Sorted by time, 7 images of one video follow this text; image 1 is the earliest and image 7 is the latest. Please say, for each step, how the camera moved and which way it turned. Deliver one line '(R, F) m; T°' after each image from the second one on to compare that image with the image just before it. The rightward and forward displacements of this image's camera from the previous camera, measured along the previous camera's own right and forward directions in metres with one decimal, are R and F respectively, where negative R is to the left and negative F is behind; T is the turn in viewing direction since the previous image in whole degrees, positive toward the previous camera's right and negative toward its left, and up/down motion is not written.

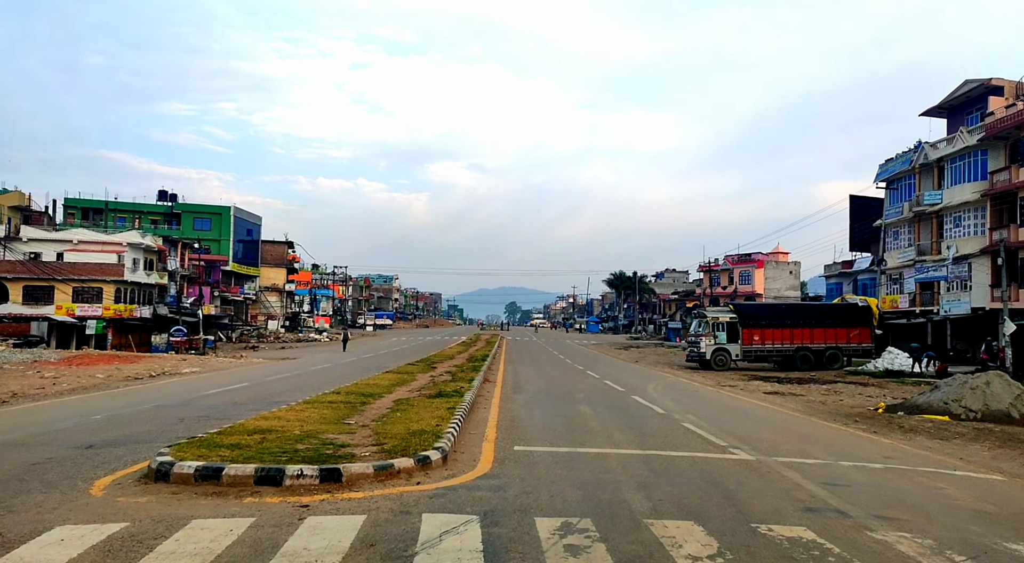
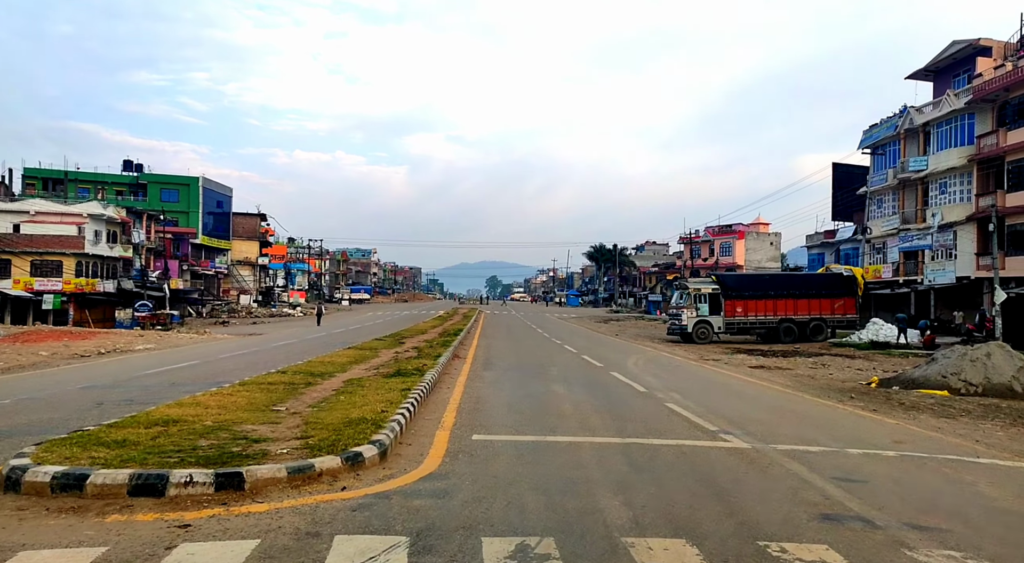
(+0.3, +1.5) m; +2°
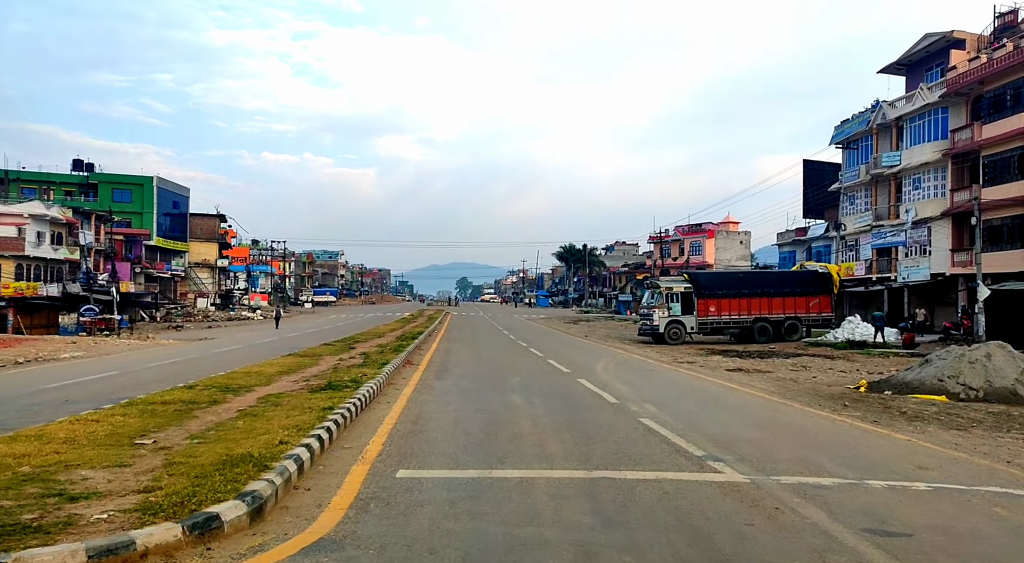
(+0.3, +1.8) m; +2°
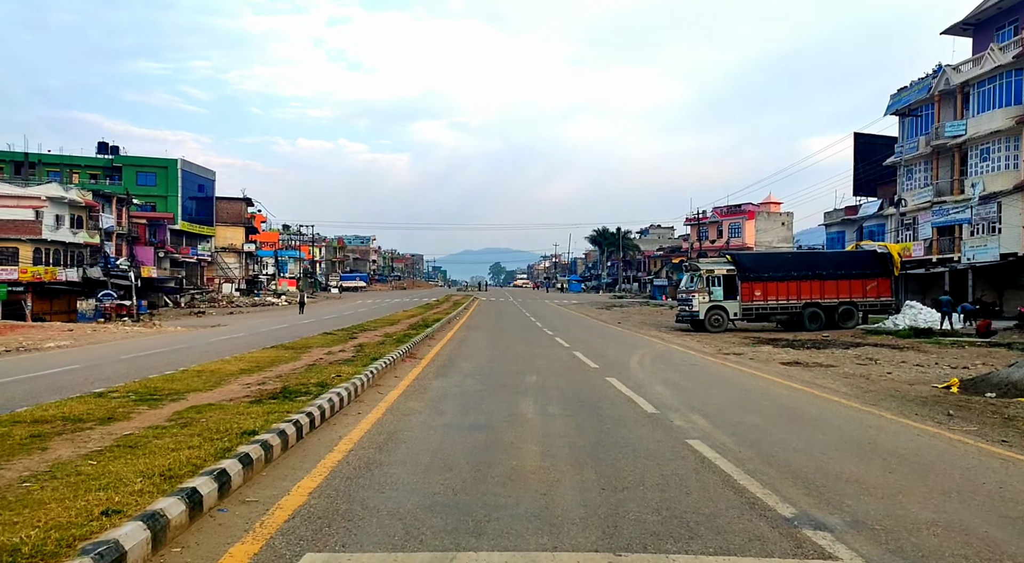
(+0.3, +2.7) m; -3°
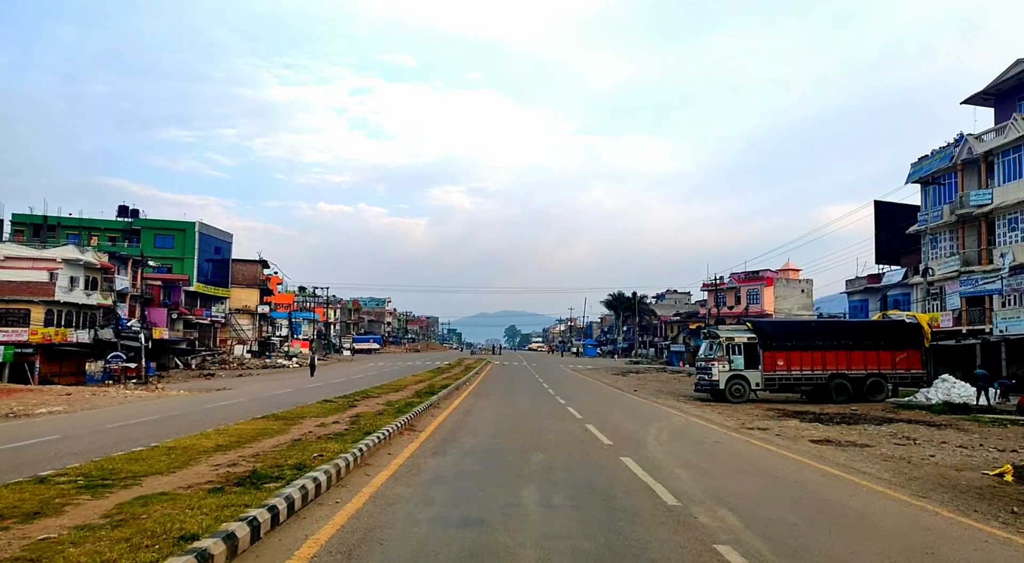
(+0.1, +0.9) m; -1°
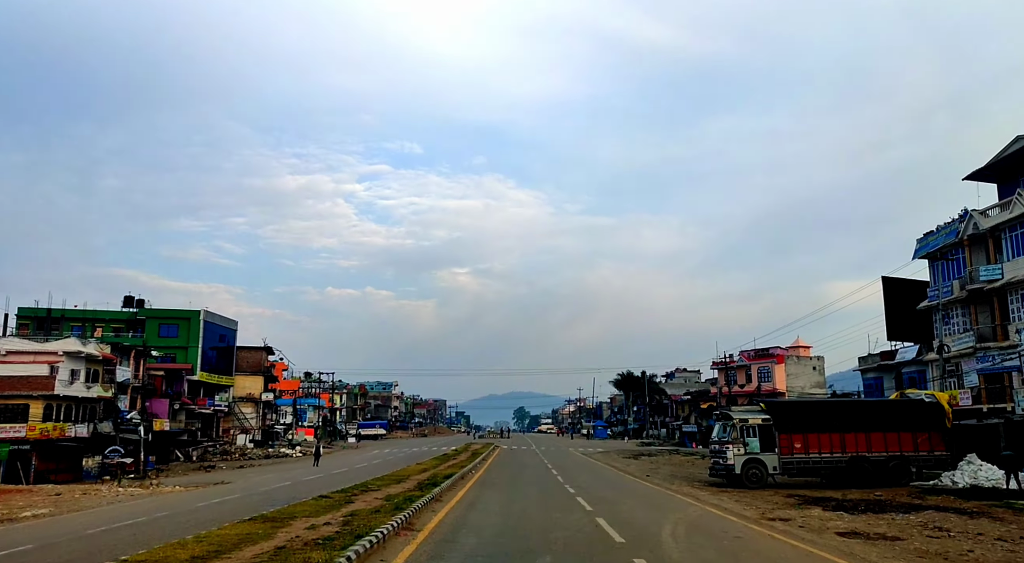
(+0.1, +0.5) m; 0°
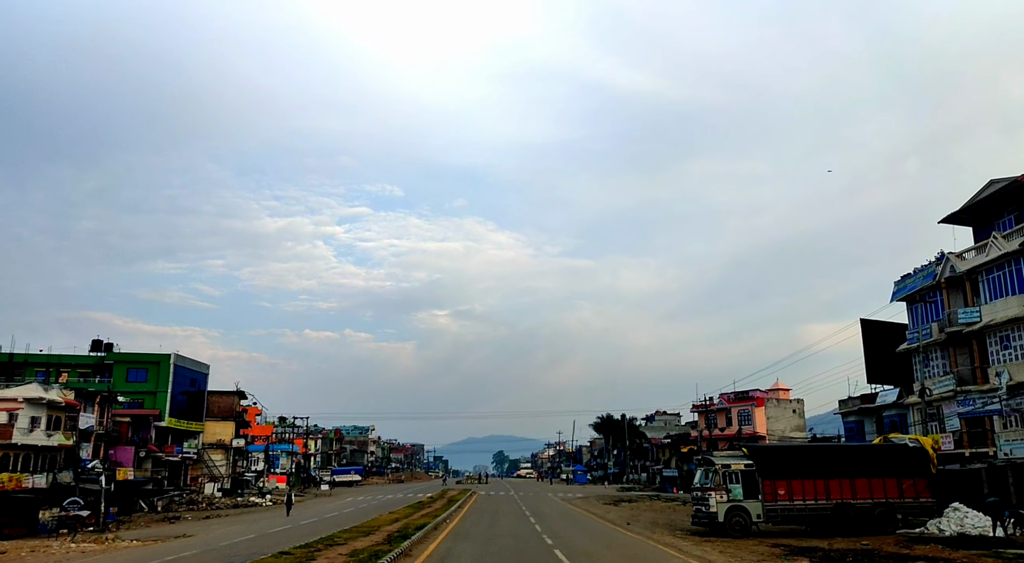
(+0.1, +0.6) m; +2°
